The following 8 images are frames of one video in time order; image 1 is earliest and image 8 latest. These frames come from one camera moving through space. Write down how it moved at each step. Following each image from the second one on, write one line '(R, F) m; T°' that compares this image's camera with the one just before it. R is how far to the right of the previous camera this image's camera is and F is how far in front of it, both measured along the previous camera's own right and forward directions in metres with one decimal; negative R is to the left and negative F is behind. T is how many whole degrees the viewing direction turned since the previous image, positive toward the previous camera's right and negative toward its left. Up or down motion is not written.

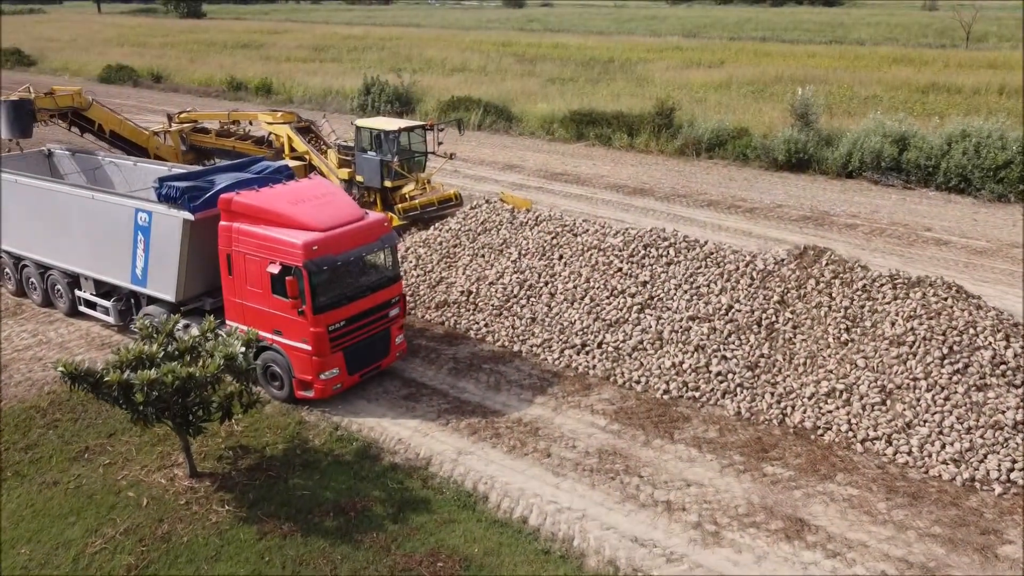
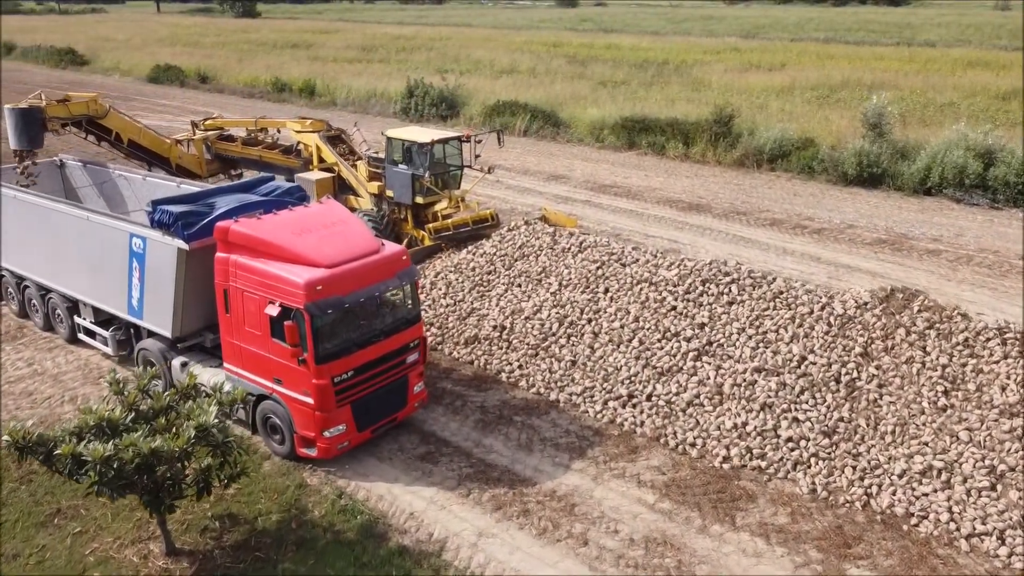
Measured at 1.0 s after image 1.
(+0.1, +1.2) m; -3°
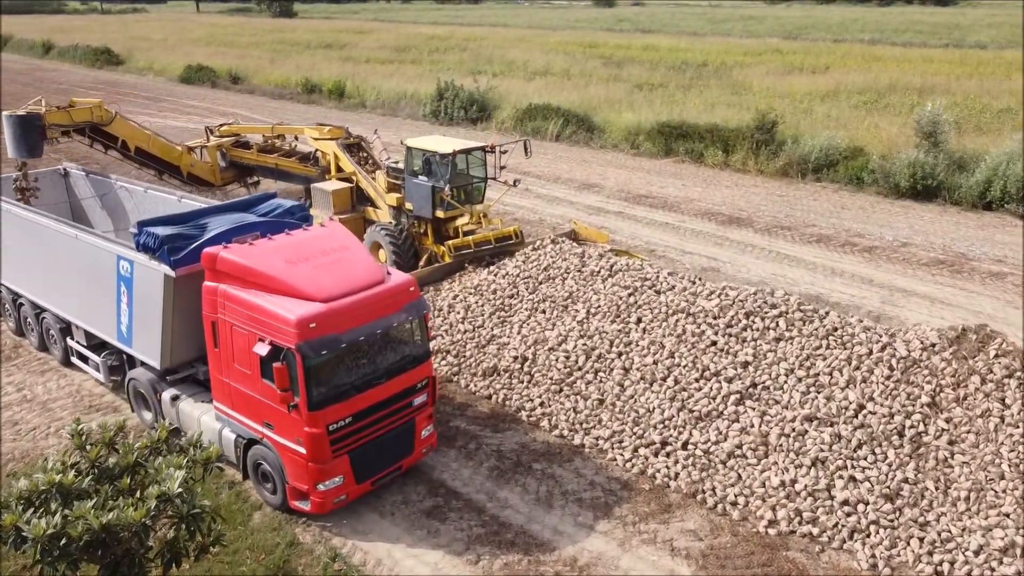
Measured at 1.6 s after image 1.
(+0.1, +0.8) m; -2°
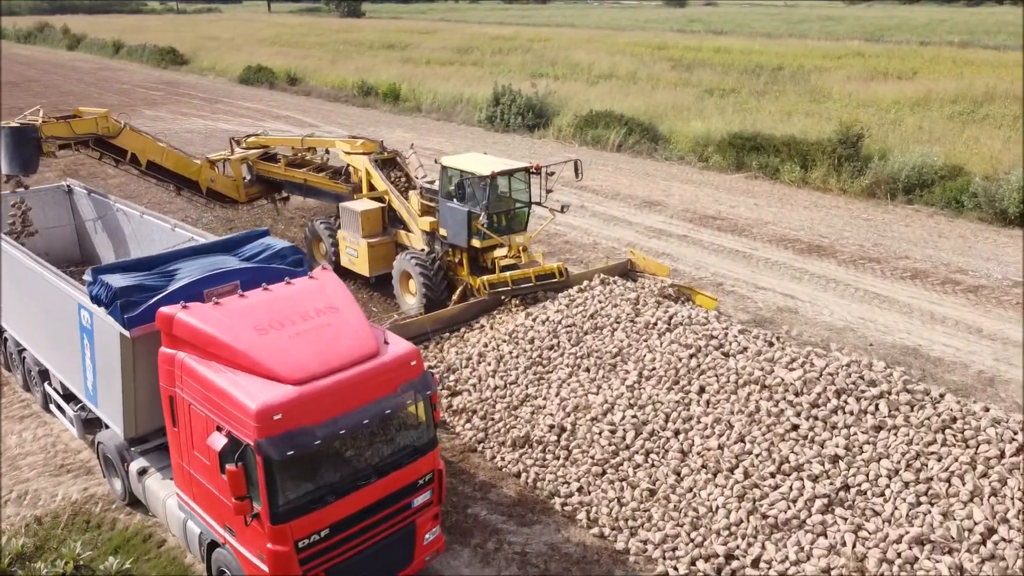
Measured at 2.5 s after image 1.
(+0.2, +1.5) m; -4°
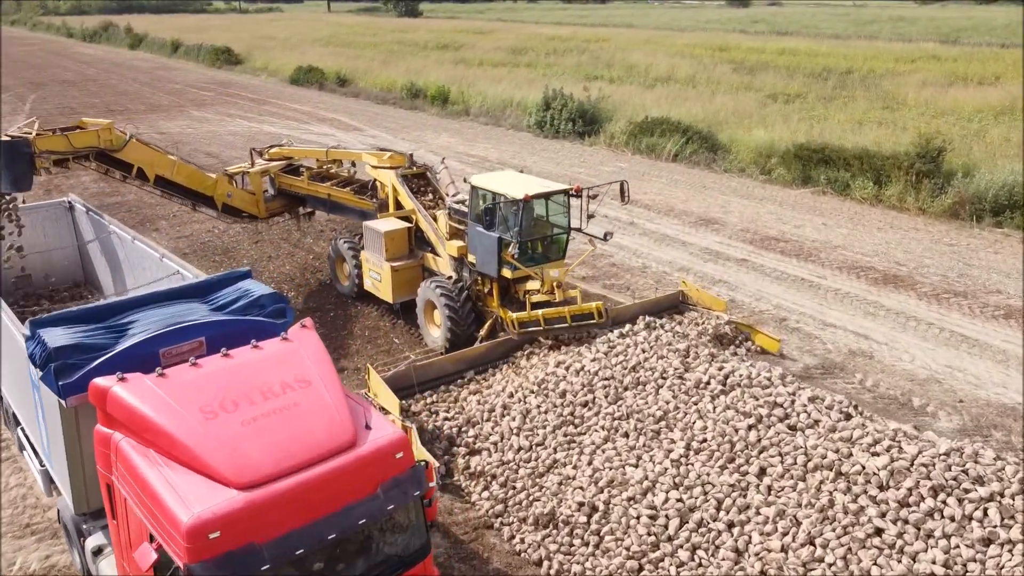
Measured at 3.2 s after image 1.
(+0.2, +1.1) m; -4°
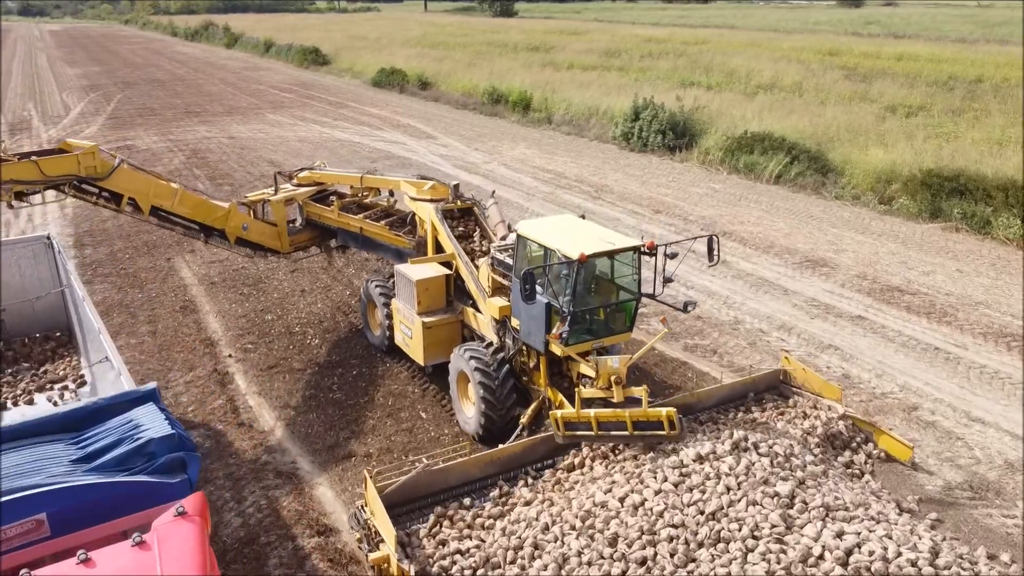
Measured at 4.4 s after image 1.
(+0.3, +2.0) m; -6°
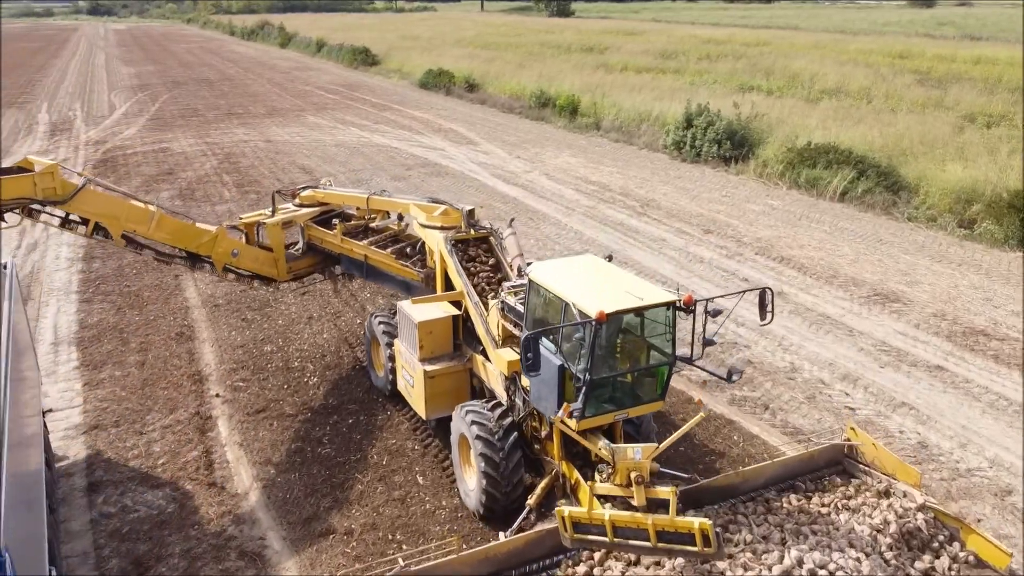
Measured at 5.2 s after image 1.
(+0.3, +1.2) m; -4°
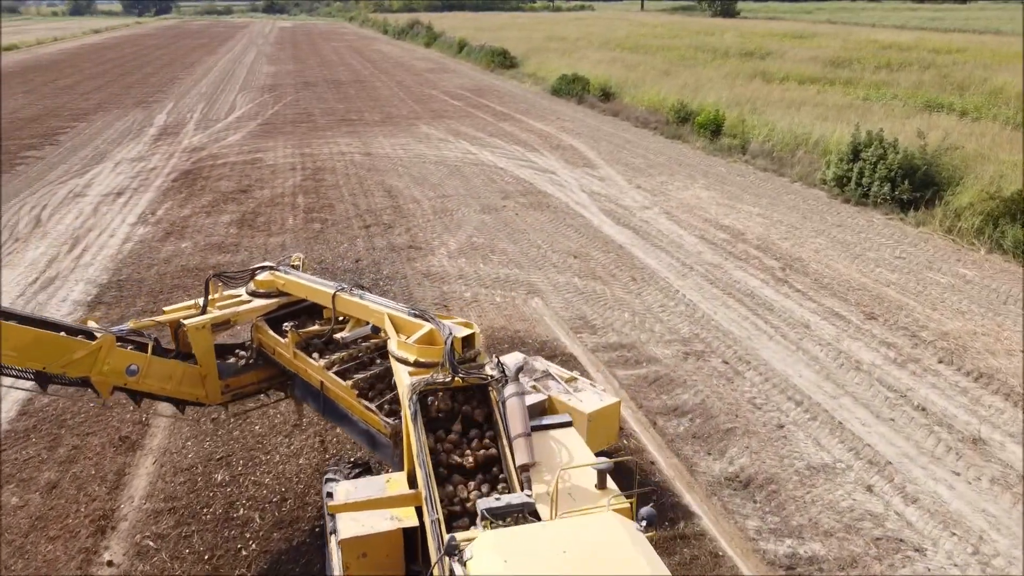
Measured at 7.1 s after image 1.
(+0.8, +3.3) m; -10°
